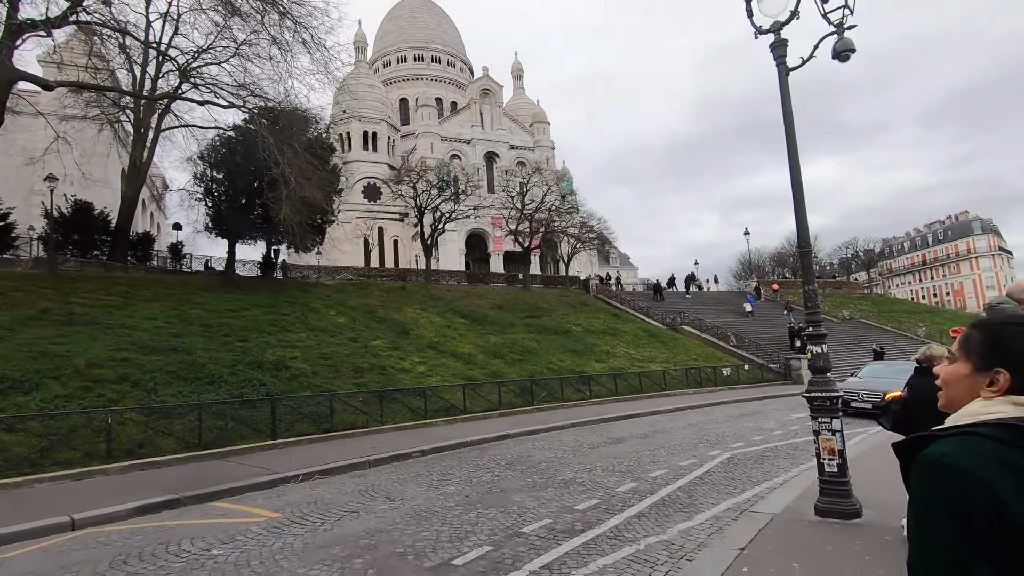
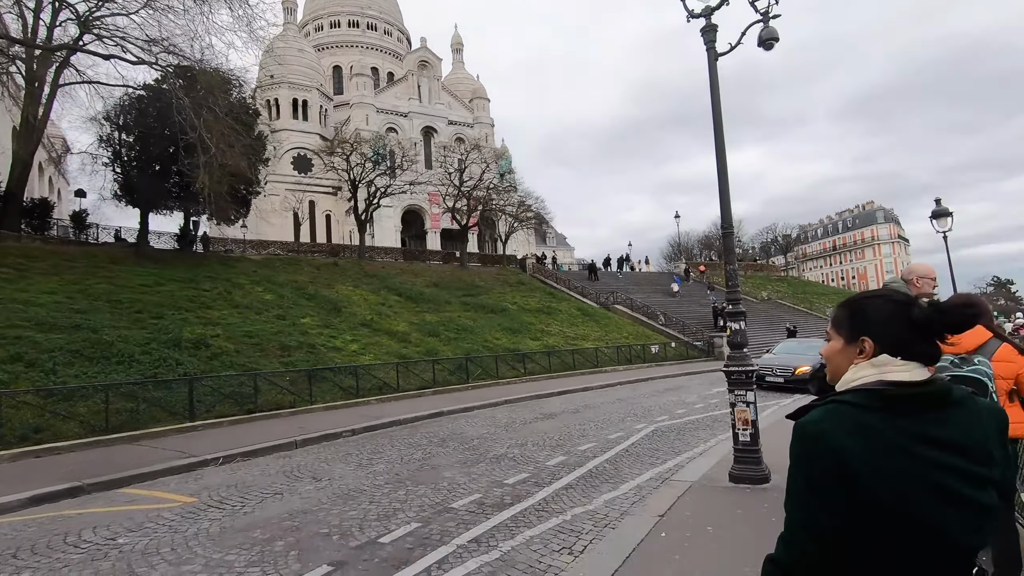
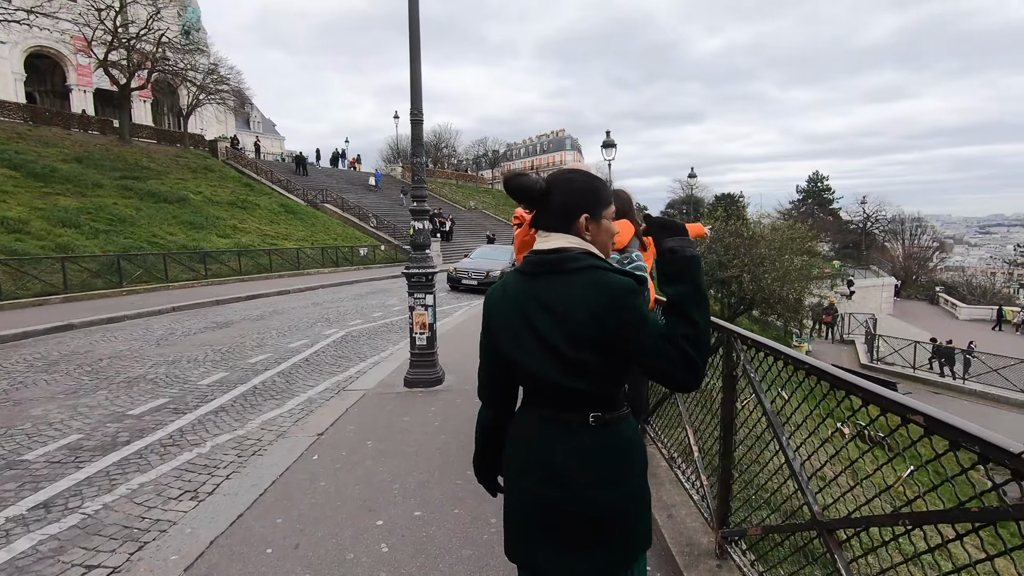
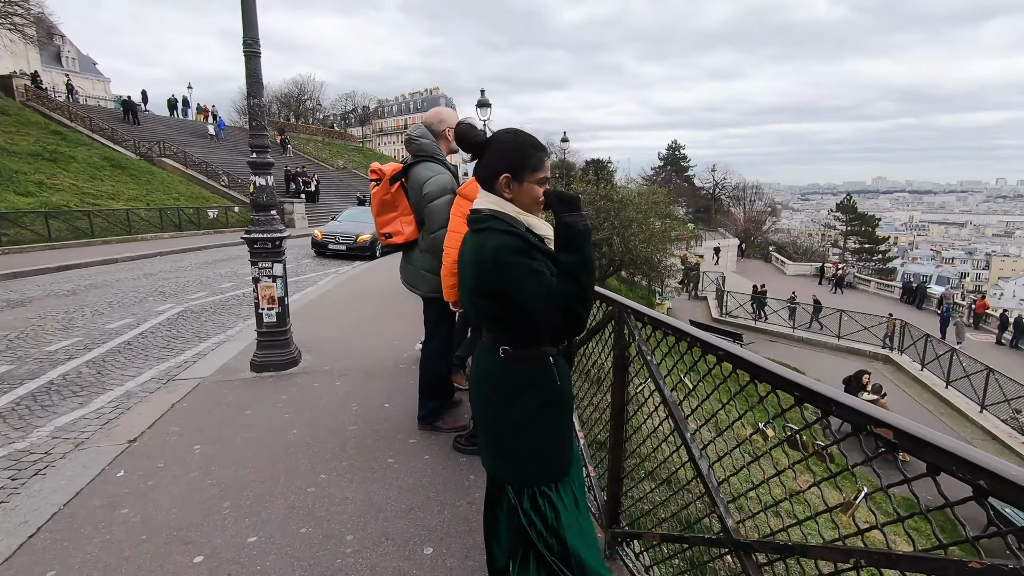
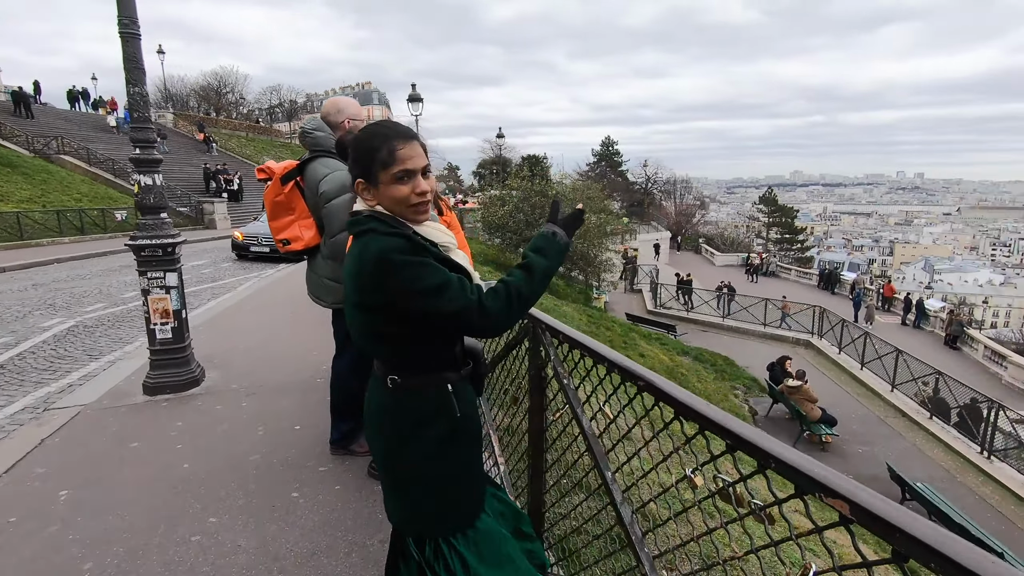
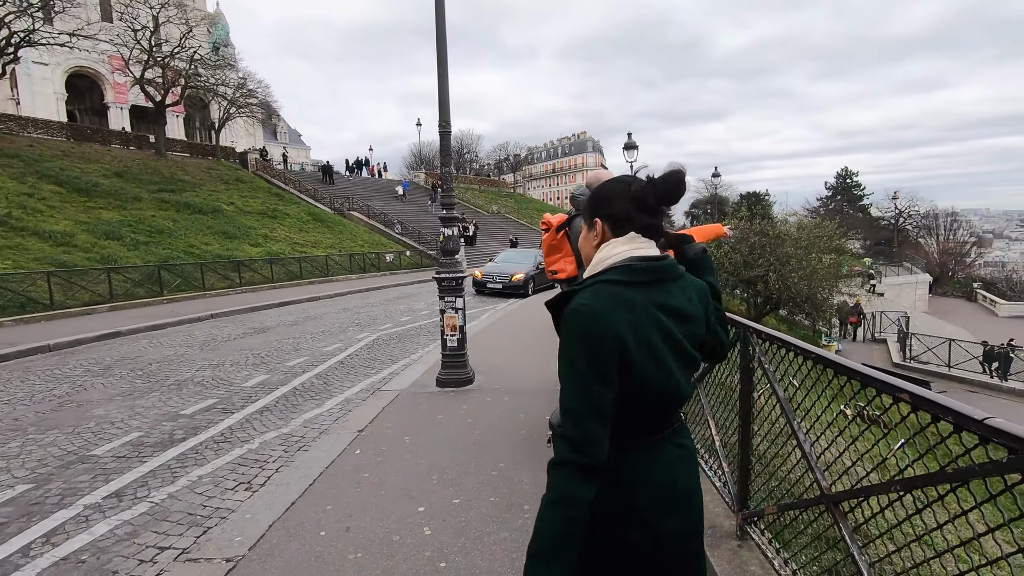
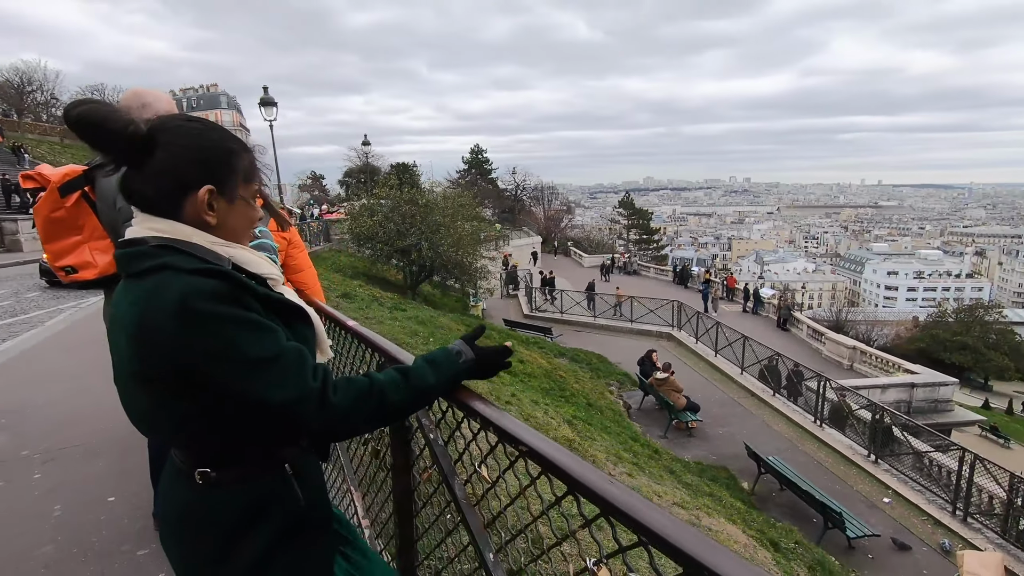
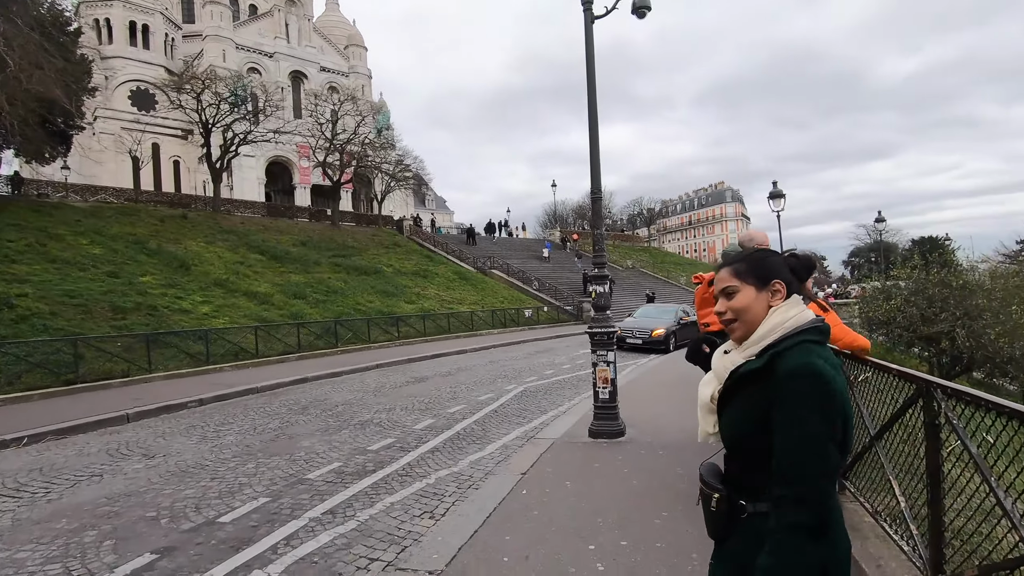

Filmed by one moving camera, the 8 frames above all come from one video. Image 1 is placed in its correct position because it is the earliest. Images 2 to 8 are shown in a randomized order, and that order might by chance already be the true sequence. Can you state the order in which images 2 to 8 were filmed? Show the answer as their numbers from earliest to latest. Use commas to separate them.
2, 8, 6, 3, 4, 5, 7
